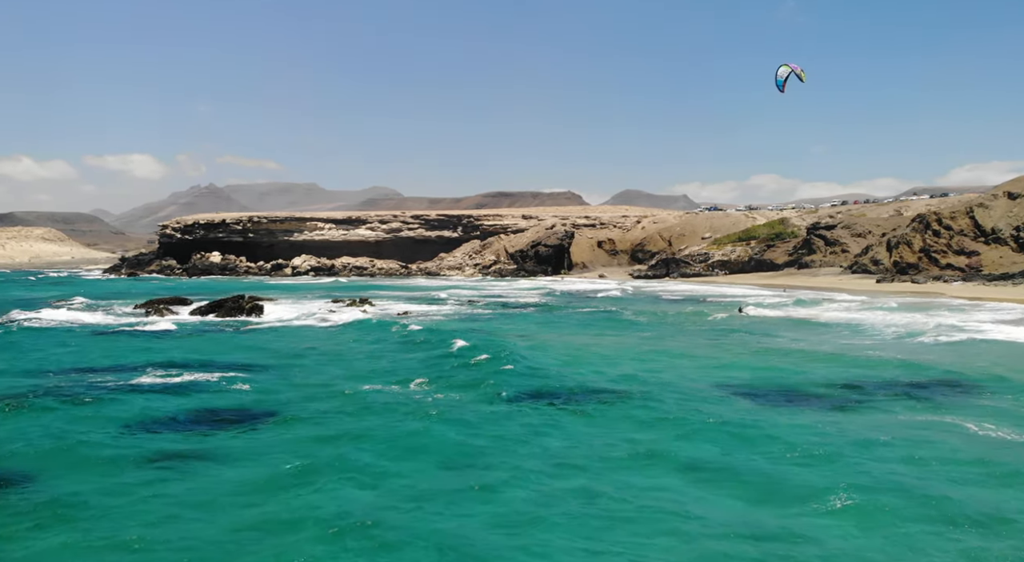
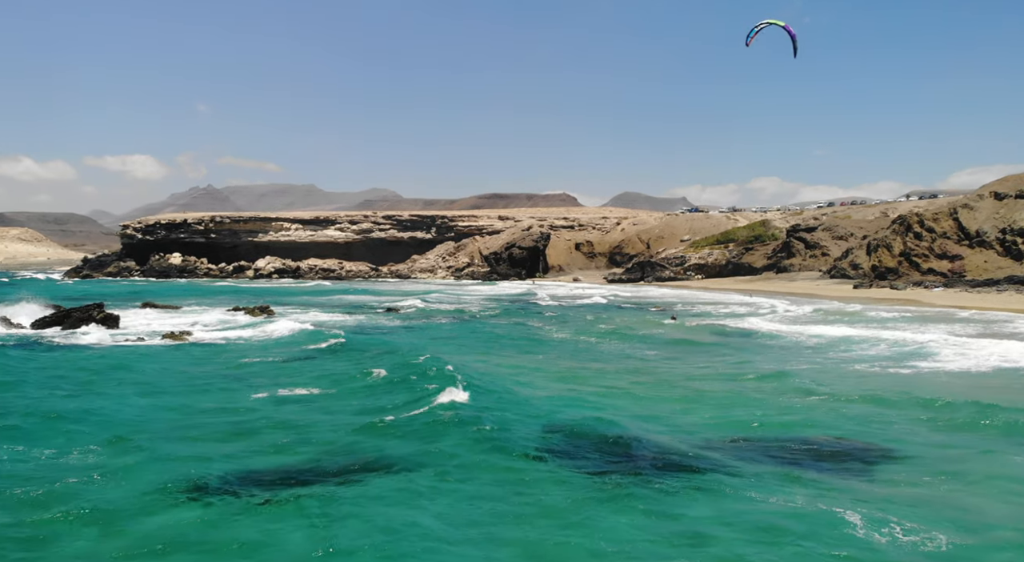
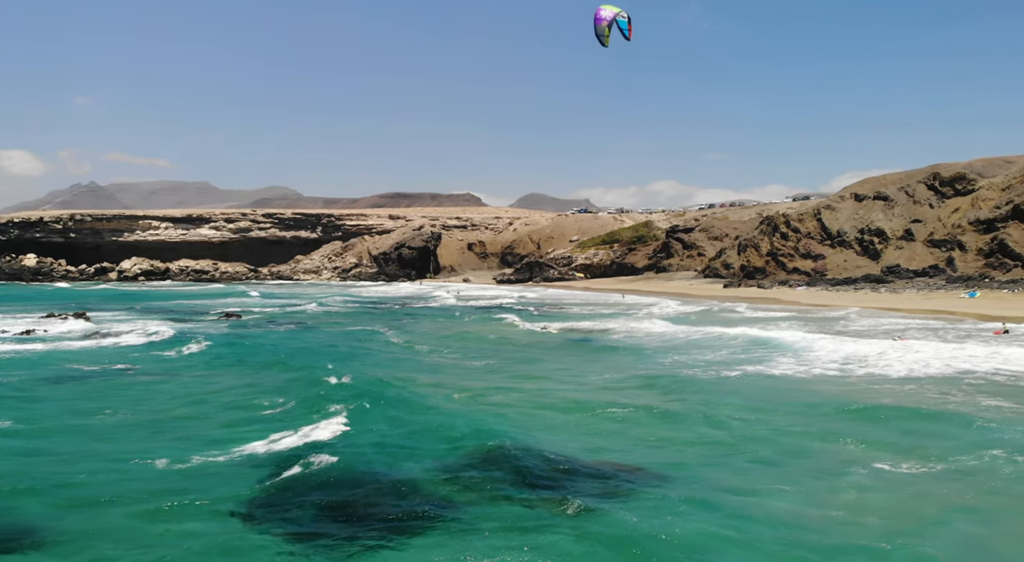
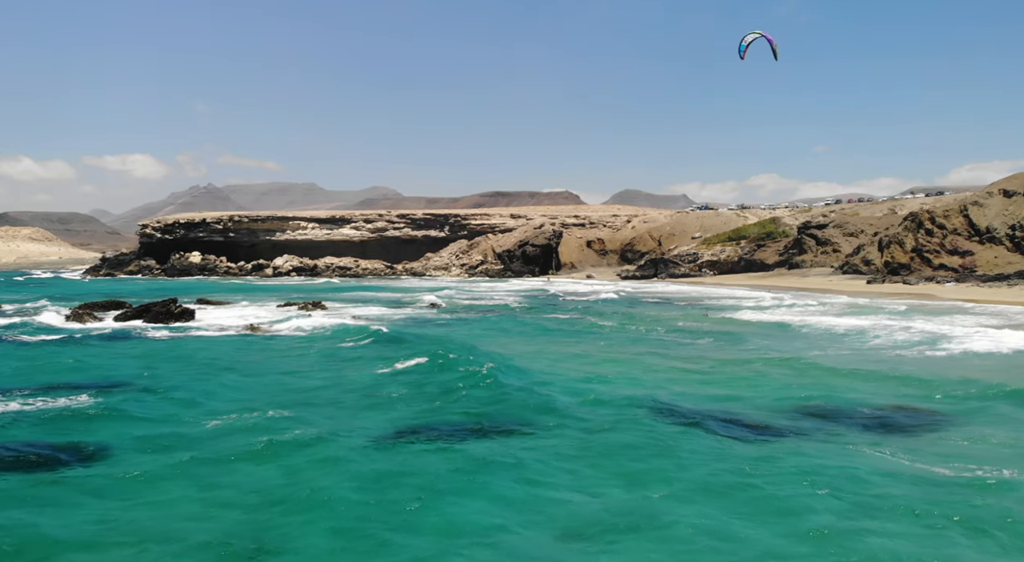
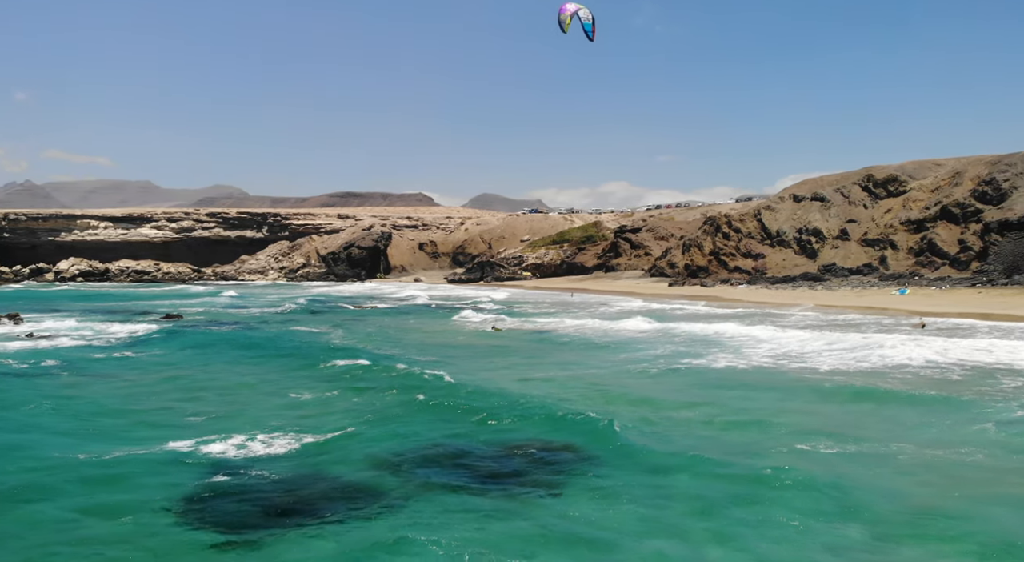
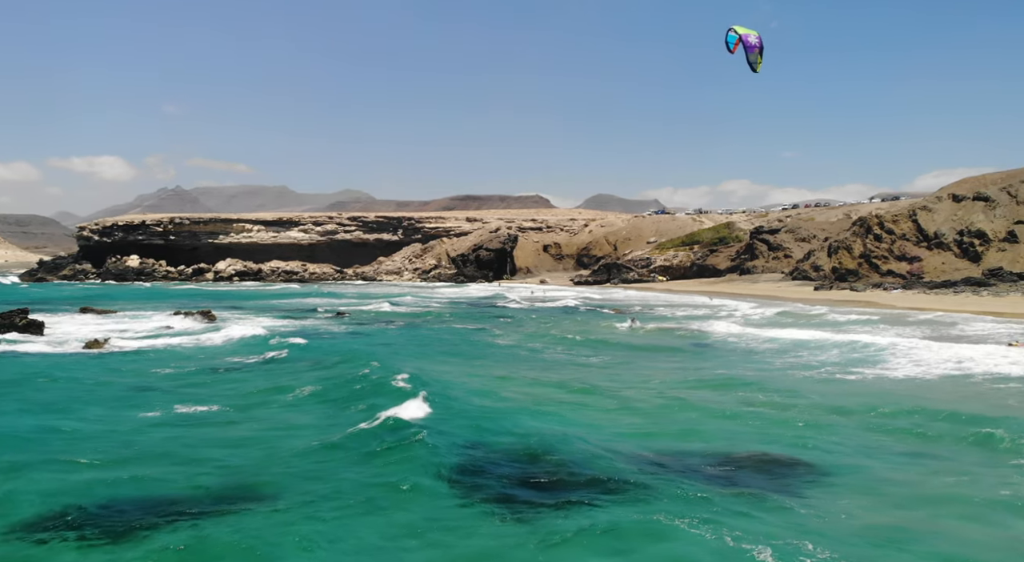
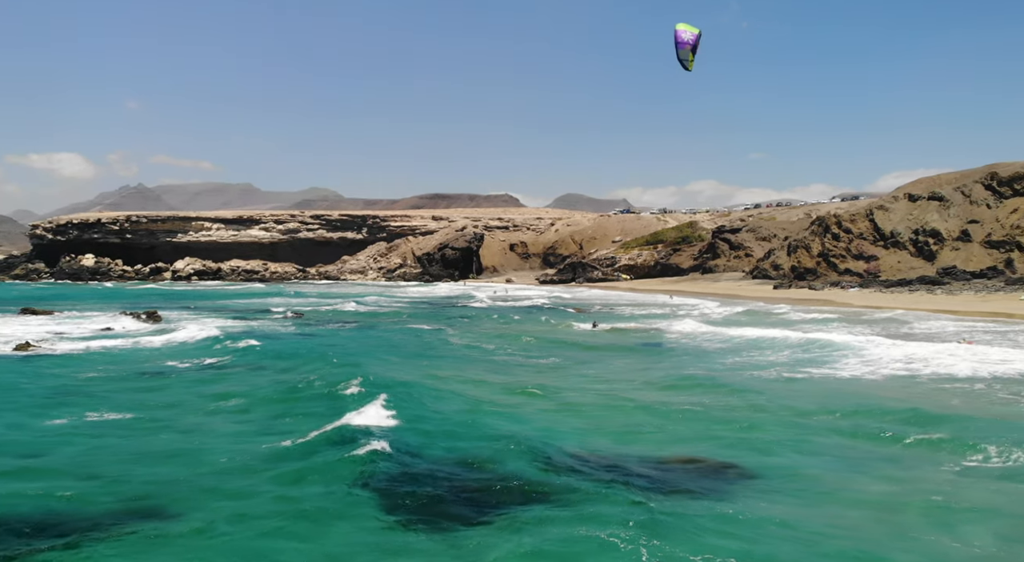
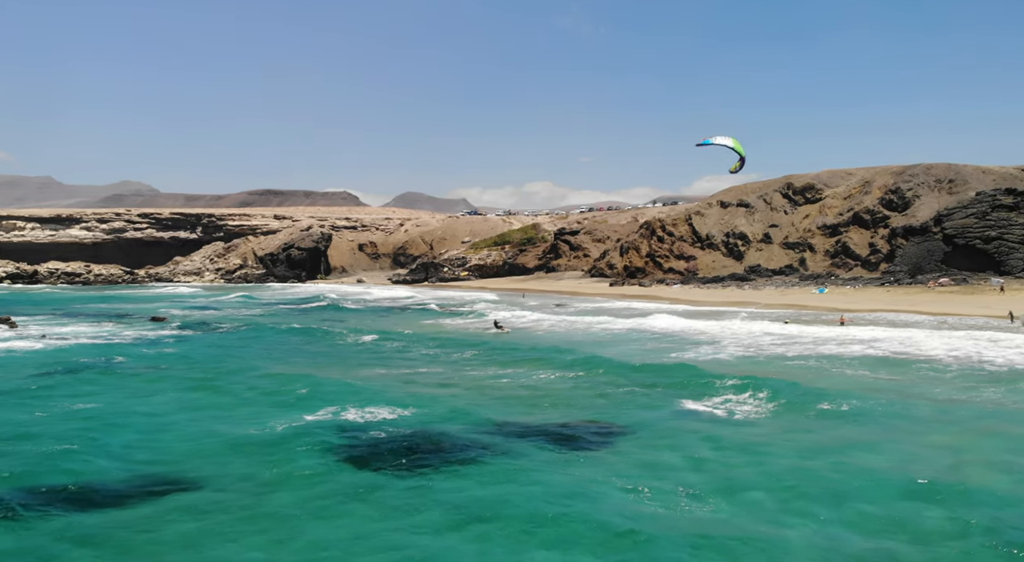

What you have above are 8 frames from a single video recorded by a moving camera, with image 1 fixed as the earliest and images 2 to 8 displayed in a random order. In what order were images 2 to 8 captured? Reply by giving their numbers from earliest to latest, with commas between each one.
4, 2, 6, 7, 3, 5, 8
